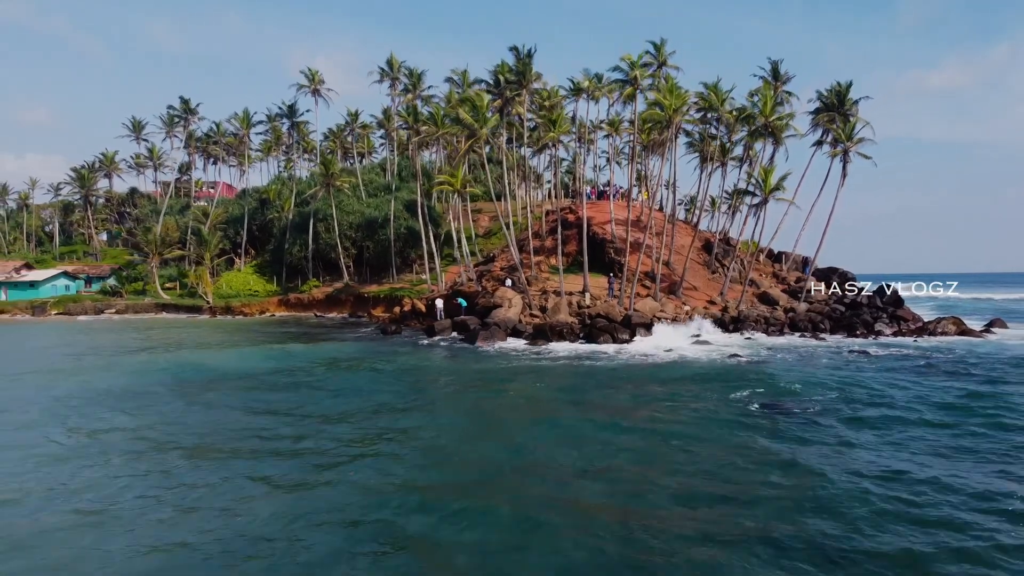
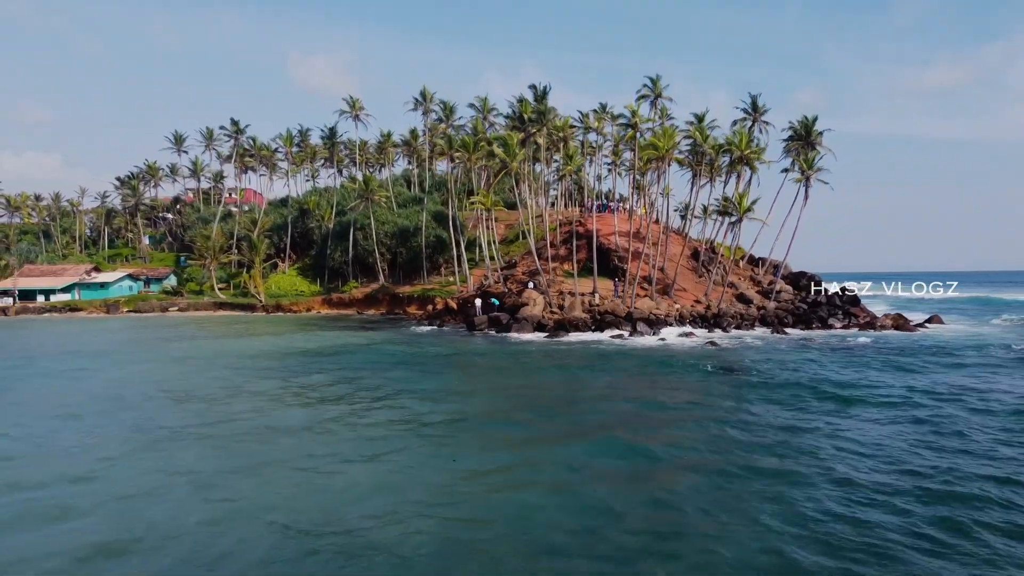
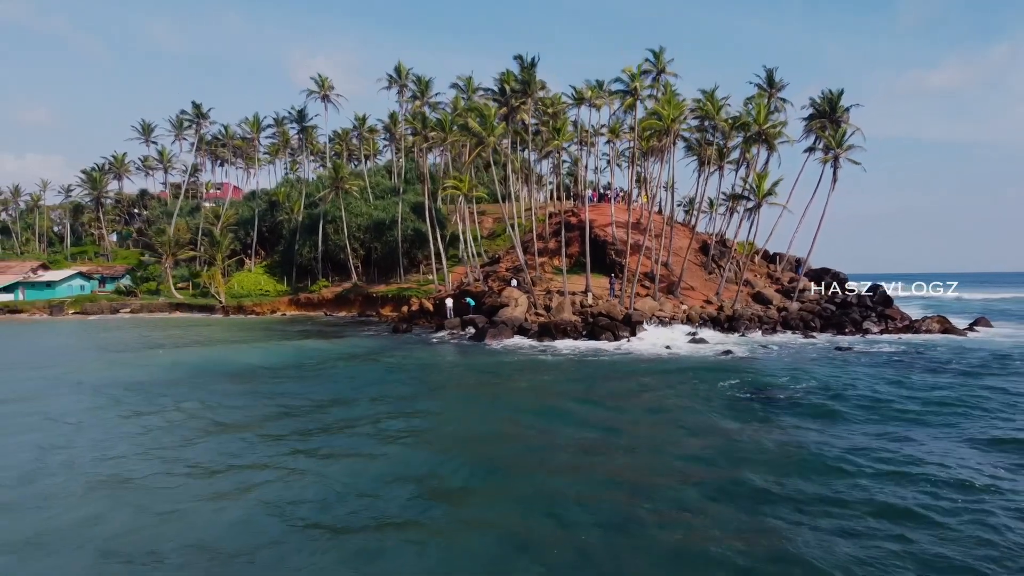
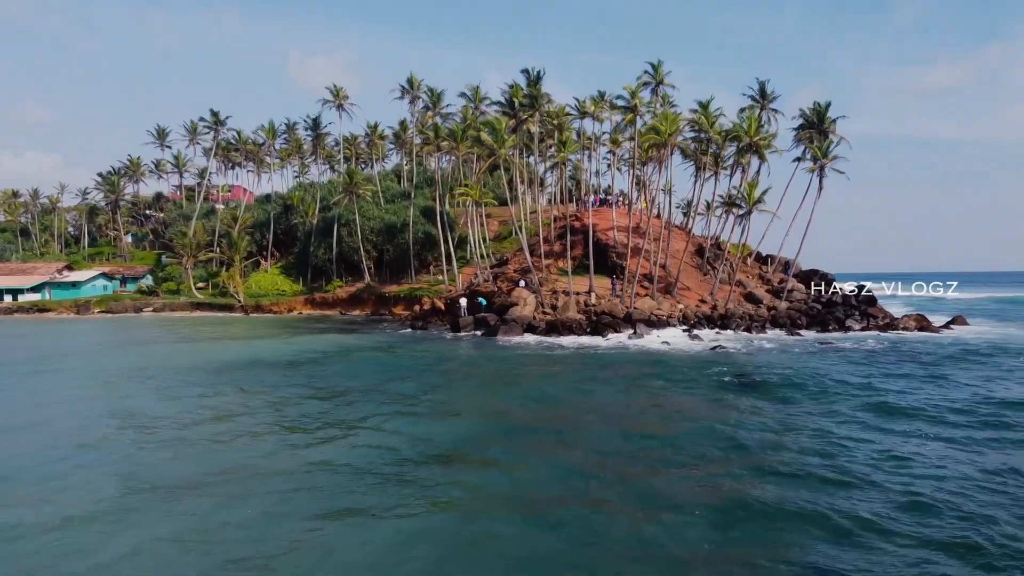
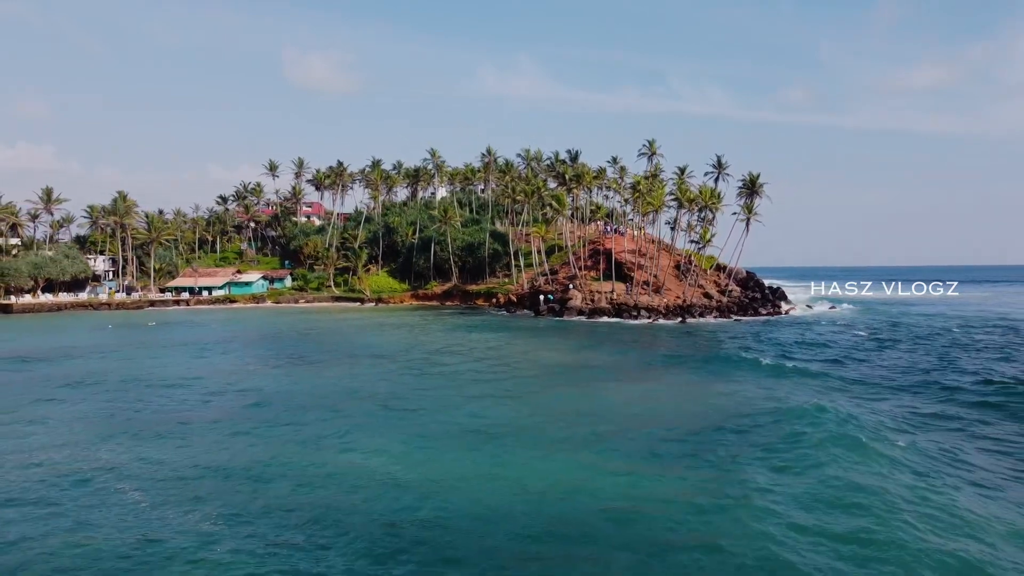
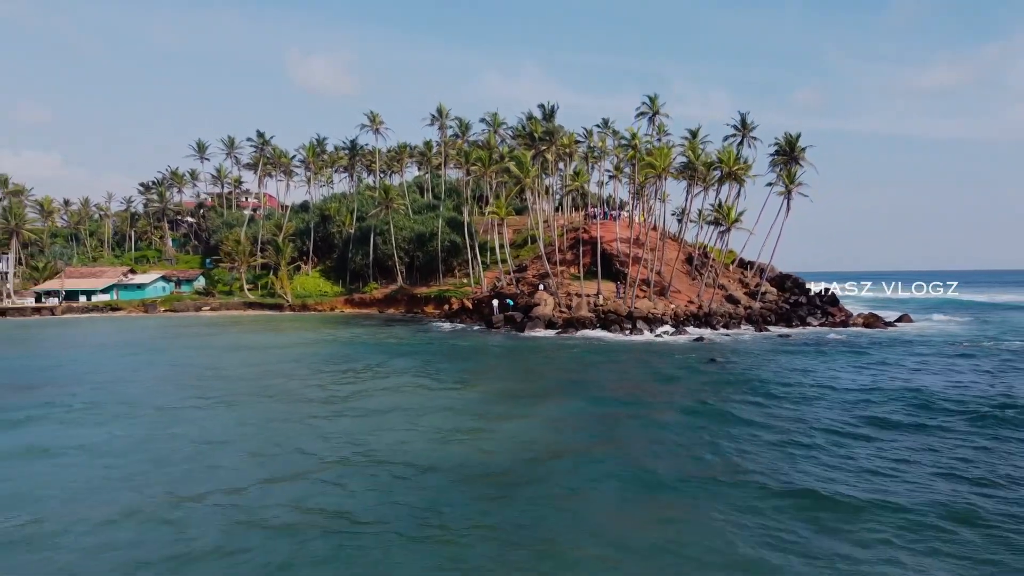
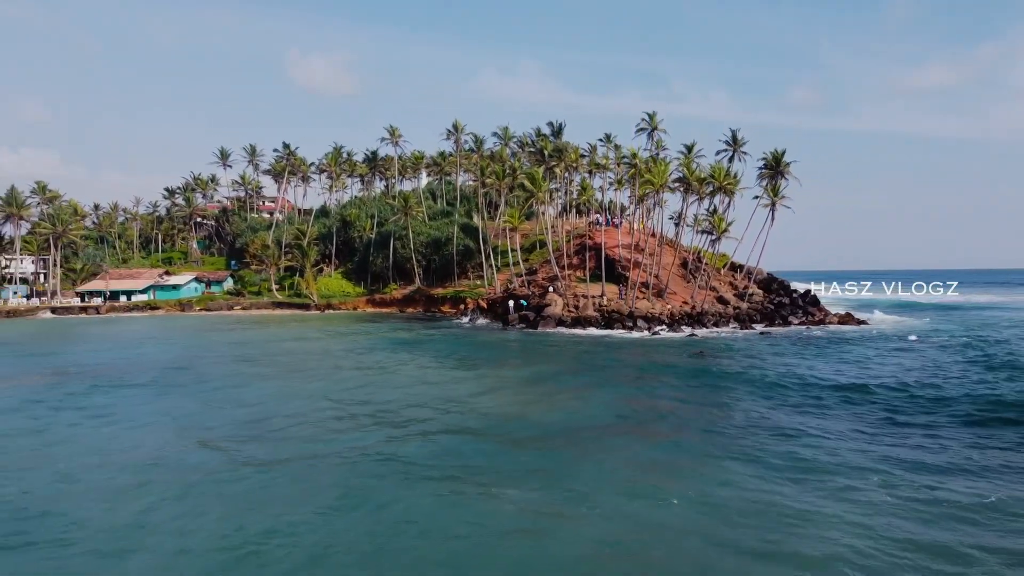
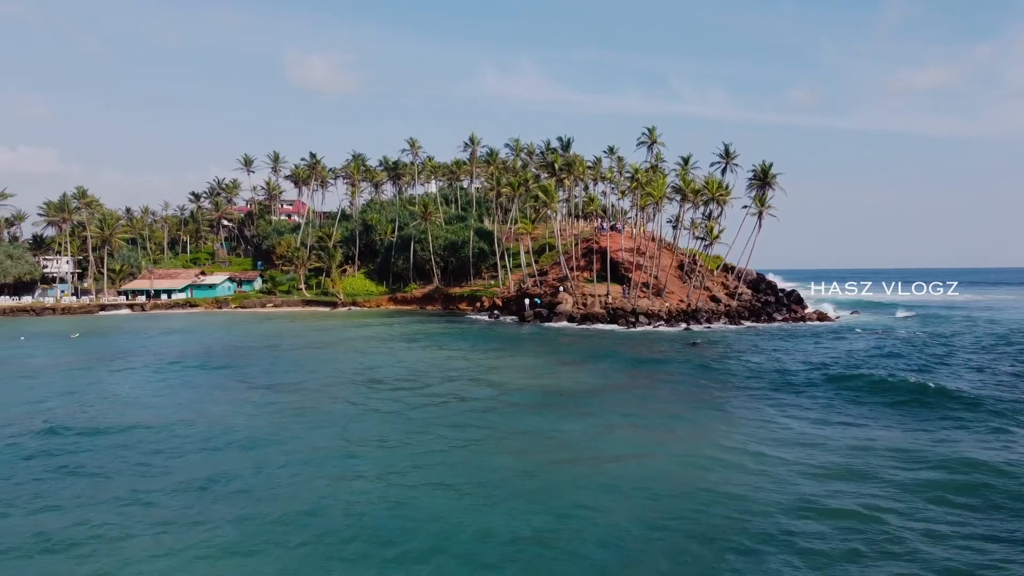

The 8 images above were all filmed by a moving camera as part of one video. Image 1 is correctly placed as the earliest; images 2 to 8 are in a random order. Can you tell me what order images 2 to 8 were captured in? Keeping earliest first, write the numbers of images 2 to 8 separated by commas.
3, 4, 2, 6, 7, 8, 5
